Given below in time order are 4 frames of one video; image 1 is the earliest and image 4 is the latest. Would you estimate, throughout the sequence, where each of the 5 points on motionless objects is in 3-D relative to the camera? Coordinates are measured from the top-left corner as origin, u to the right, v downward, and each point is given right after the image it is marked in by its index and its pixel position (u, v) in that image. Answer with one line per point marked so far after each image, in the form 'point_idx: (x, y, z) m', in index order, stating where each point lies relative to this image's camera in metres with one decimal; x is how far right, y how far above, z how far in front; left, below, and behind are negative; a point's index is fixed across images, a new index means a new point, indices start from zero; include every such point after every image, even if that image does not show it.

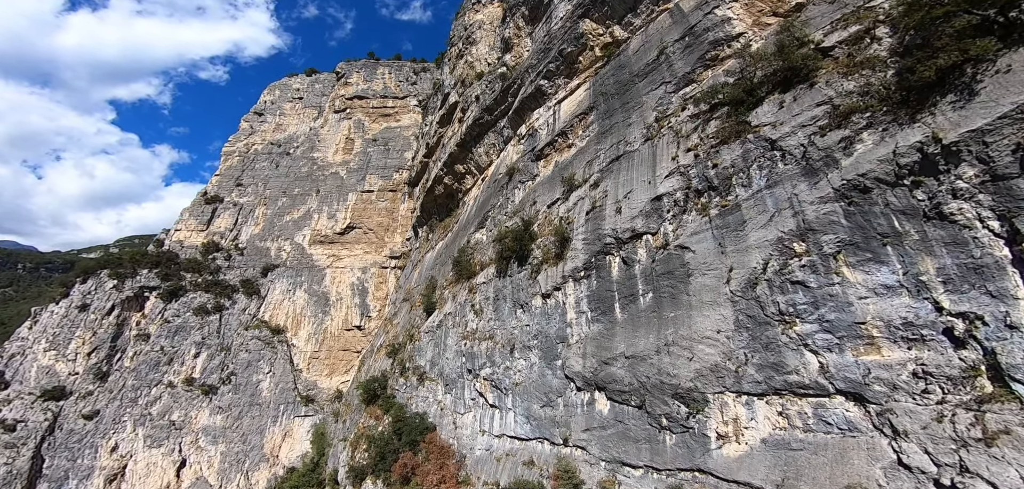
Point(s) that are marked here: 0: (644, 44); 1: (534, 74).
0: (+4.0, +5.9, +14.1) m
1: (+0.8, +6.6, +18.4) m
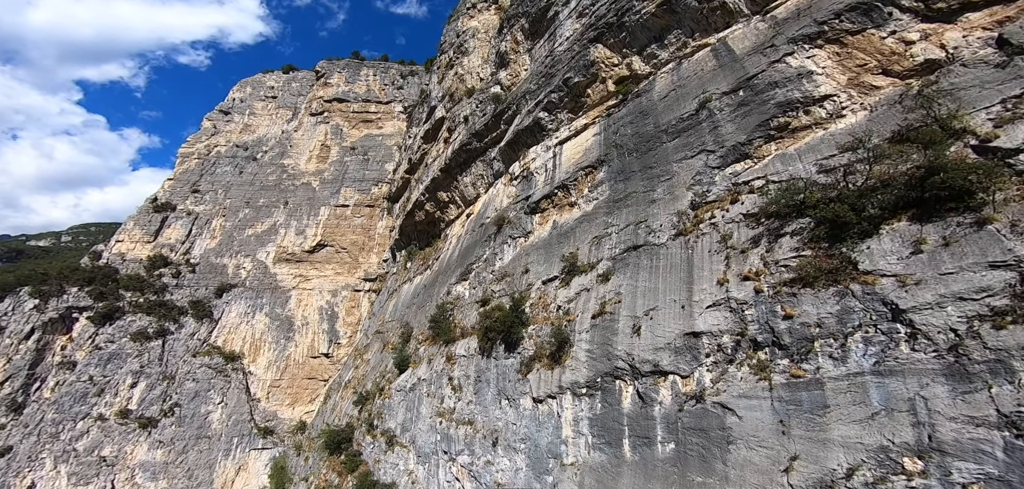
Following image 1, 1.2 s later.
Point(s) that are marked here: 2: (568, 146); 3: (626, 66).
0: (+3.9, +3.5, +10.9) m
1: (+0.7, +4.5, +15.1) m
2: (+1.6, +2.8, +13.7) m
3: (+3.1, +4.9, +12.9) m
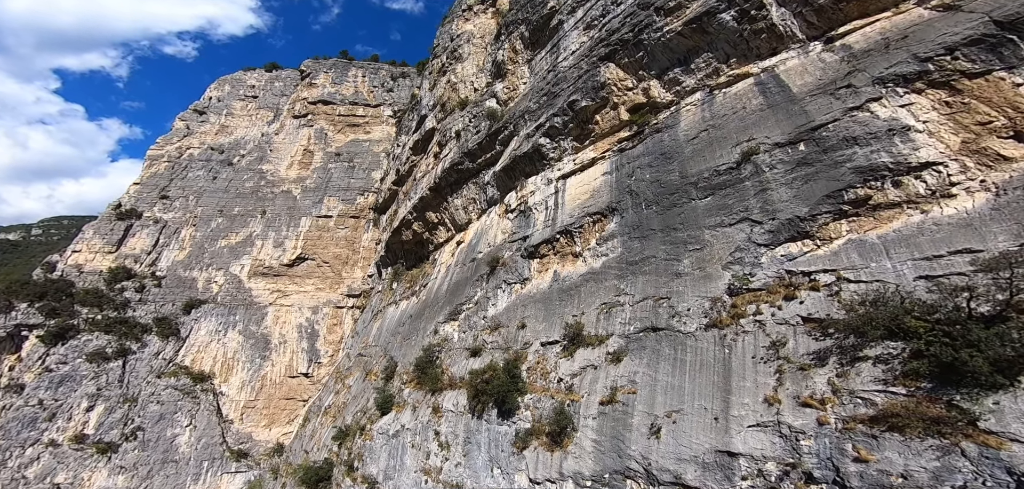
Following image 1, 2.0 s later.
0: (+3.8, +2.1, +8.9) m
1: (+0.6, +3.3, +13.1) m
2: (+1.5, +1.5, +11.7) m
3: (+3.0, +3.5, +10.9) m
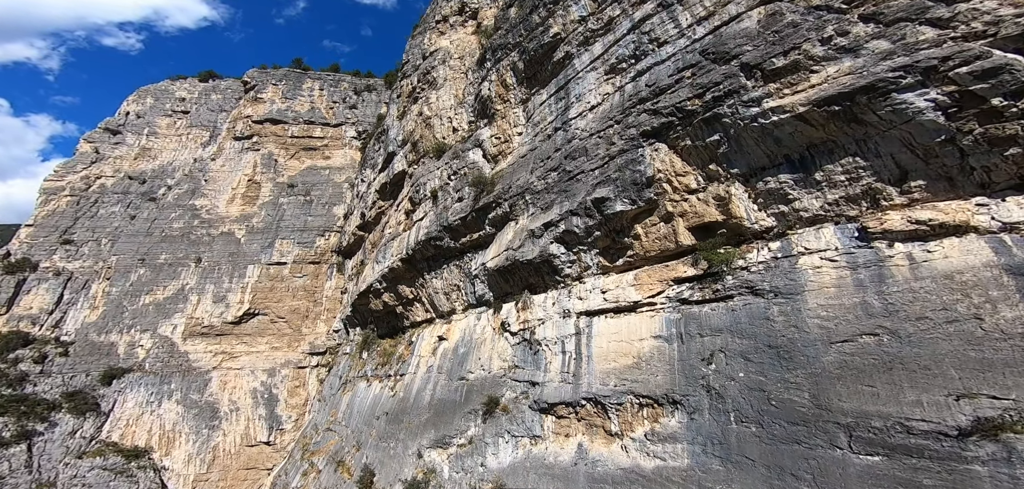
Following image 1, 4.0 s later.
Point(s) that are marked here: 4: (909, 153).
0: (+3.9, -0.9, +4.9) m
1: (+0.6, +0.5, +9.0) m
2: (+1.5, -1.3, +7.7) m
3: (+3.0, +0.7, +6.8) m
4: (+4.4, +1.0, +5.3) m
